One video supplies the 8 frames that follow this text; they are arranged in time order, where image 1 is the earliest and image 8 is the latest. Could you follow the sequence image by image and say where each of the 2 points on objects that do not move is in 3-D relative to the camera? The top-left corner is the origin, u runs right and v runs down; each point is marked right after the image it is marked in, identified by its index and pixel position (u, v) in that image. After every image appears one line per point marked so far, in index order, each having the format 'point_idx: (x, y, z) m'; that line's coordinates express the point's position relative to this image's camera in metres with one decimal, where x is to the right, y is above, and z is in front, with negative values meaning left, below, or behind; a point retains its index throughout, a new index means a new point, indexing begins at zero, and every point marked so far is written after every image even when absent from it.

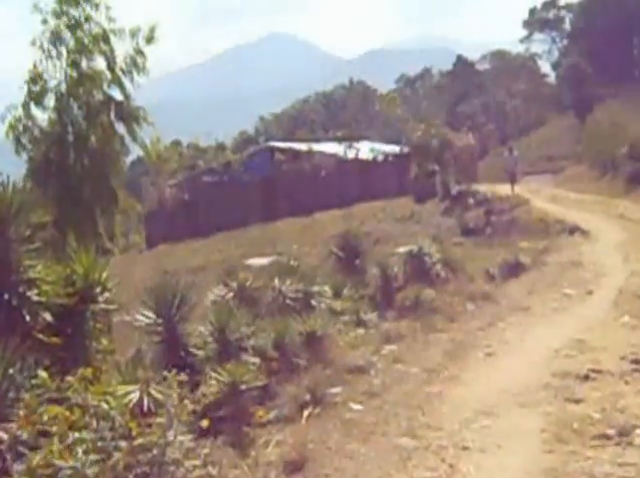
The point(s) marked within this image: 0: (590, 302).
0: (+3.6, -0.9, +16.9) m
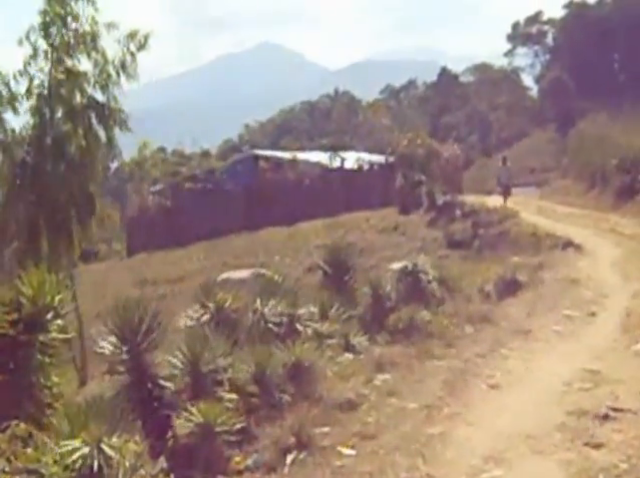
0: (+3.5, -1.1, +15.7) m
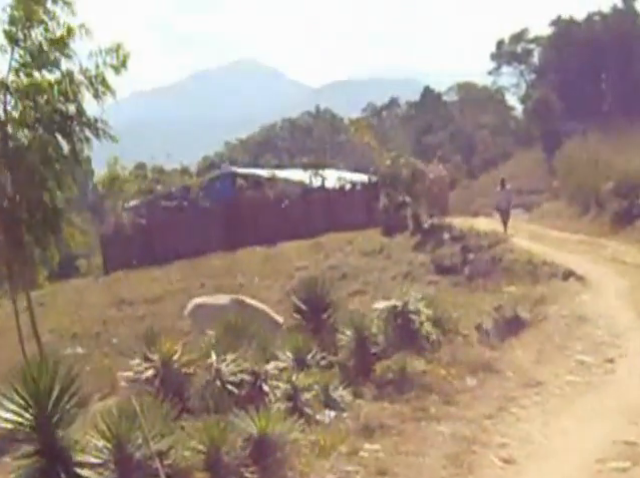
0: (+3.2, -1.5, +13.5) m
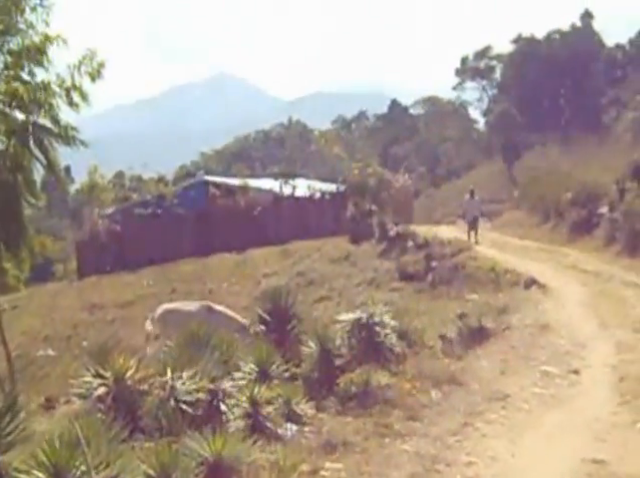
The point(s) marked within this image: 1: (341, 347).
0: (+2.8, -1.6, +13.3) m
1: (+0.2, -1.2, +13.4) m
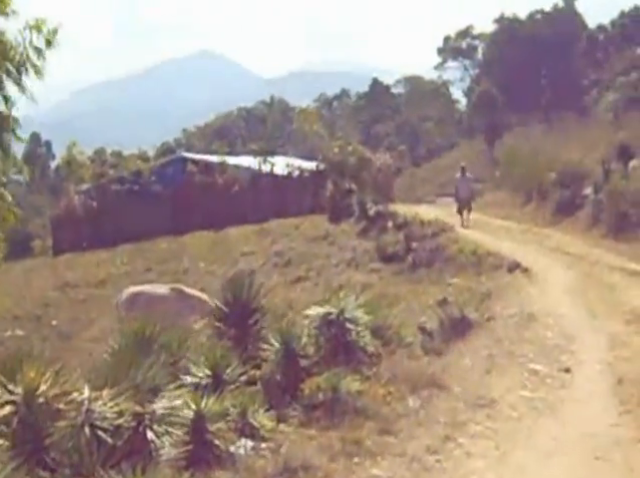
0: (+2.4, -1.5, +11.9) m
1: (-0.1, -1.0, +12.0) m
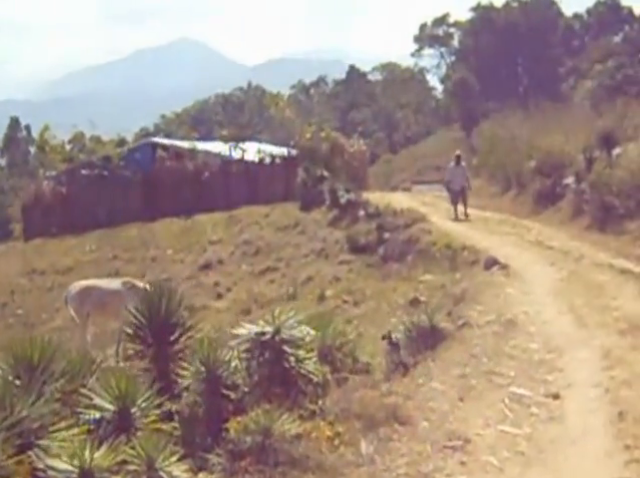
0: (+1.9, -1.5, +9.8) m
1: (-0.6, -1.0, +9.8) m
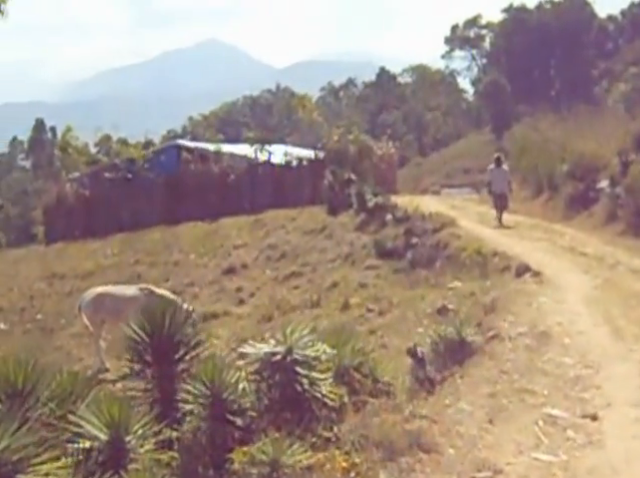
0: (+2.1, -1.6, +8.9) m
1: (-0.5, -1.1, +9.0) m
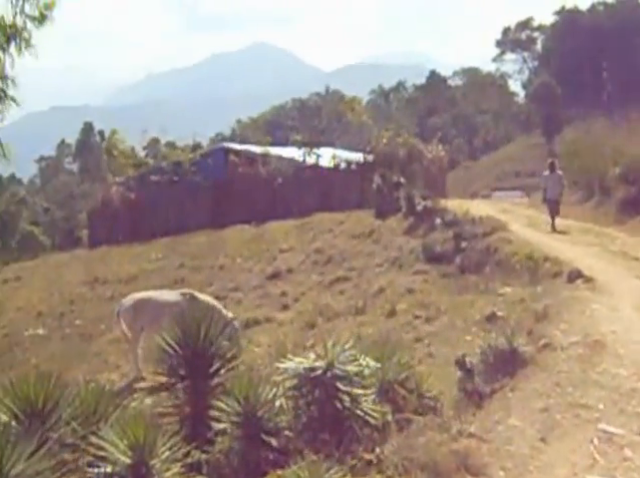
0: (+2.3, -1.7, +8.3) m
1: (-0.2, -1.1, +8.5) m
